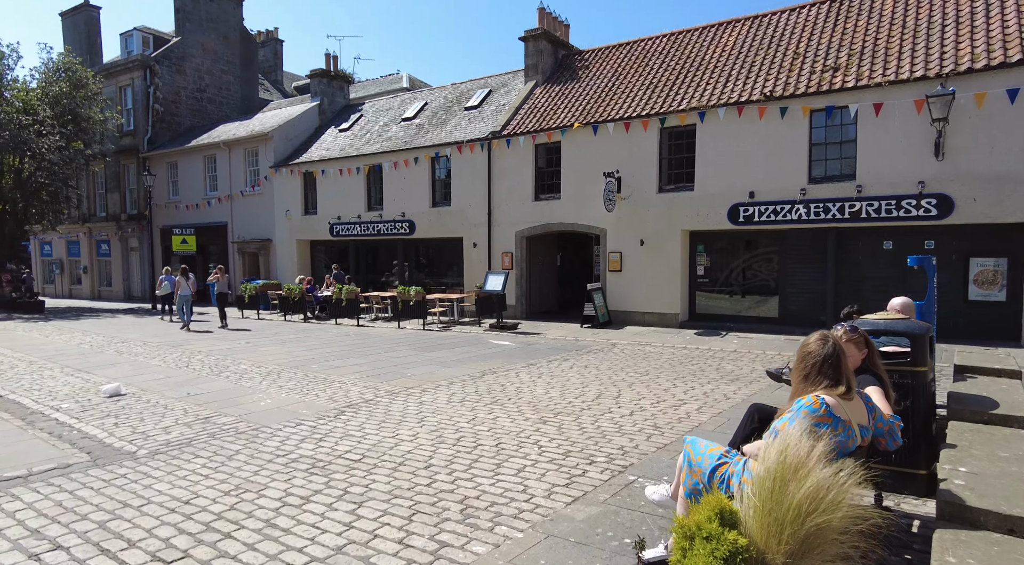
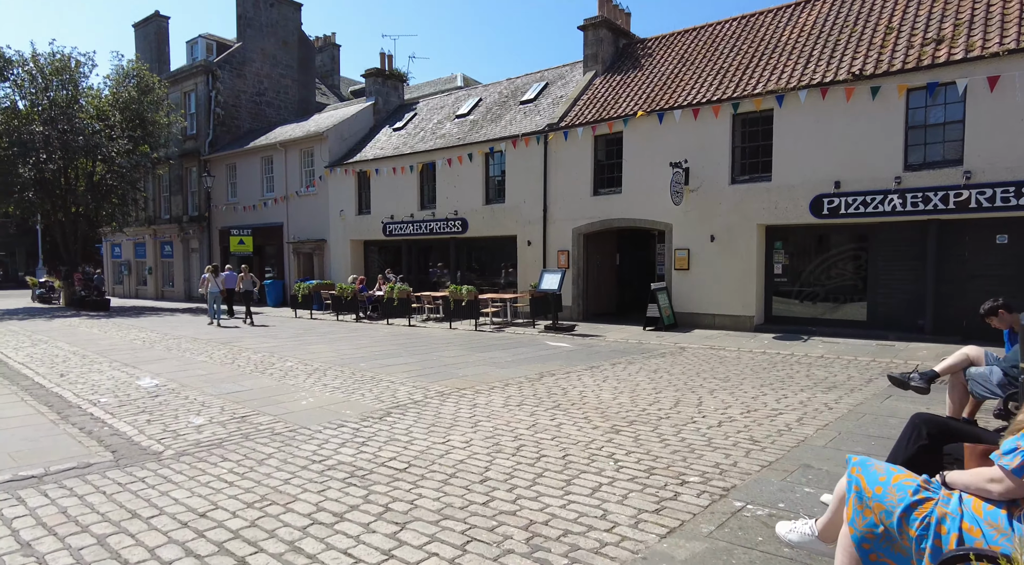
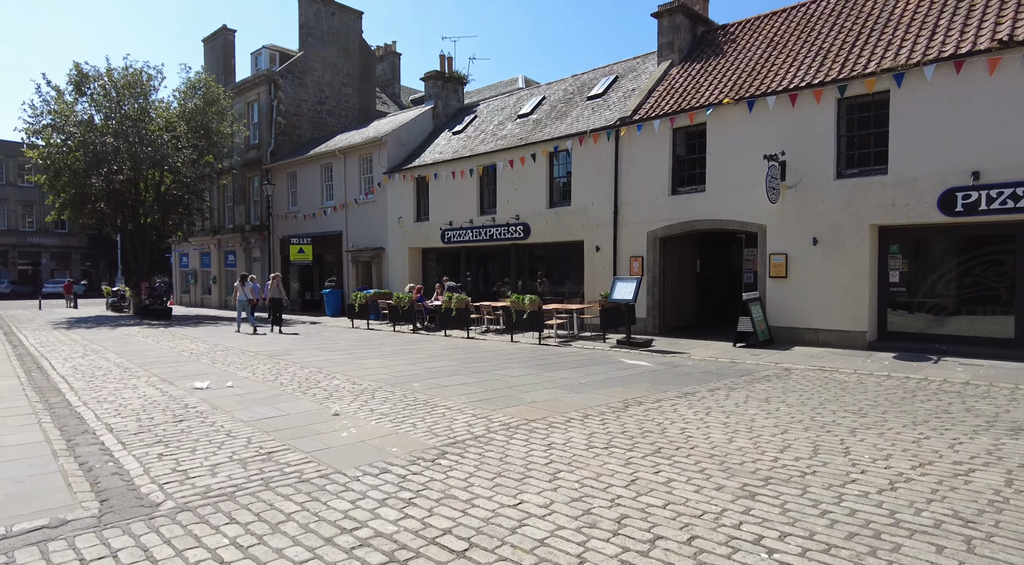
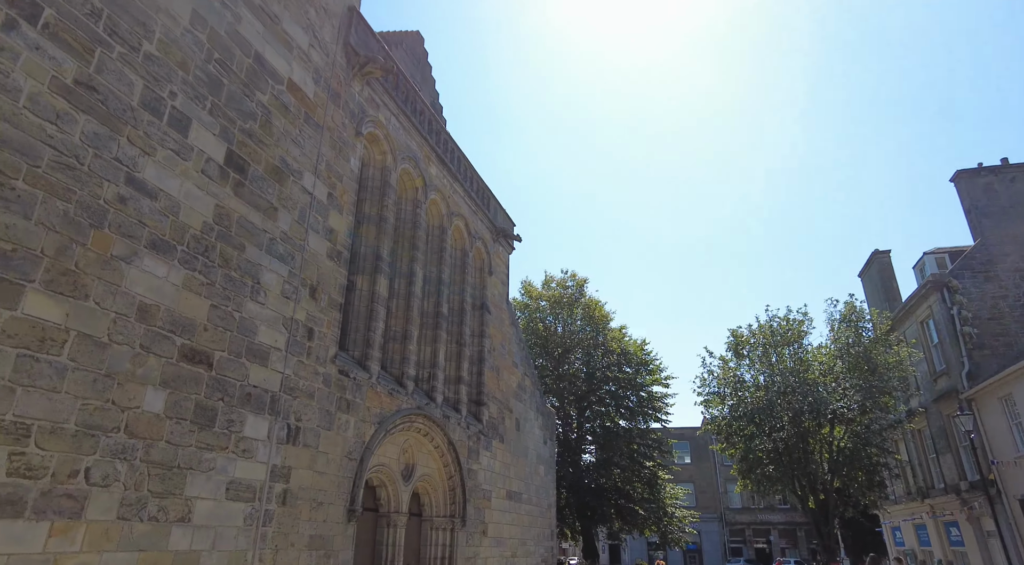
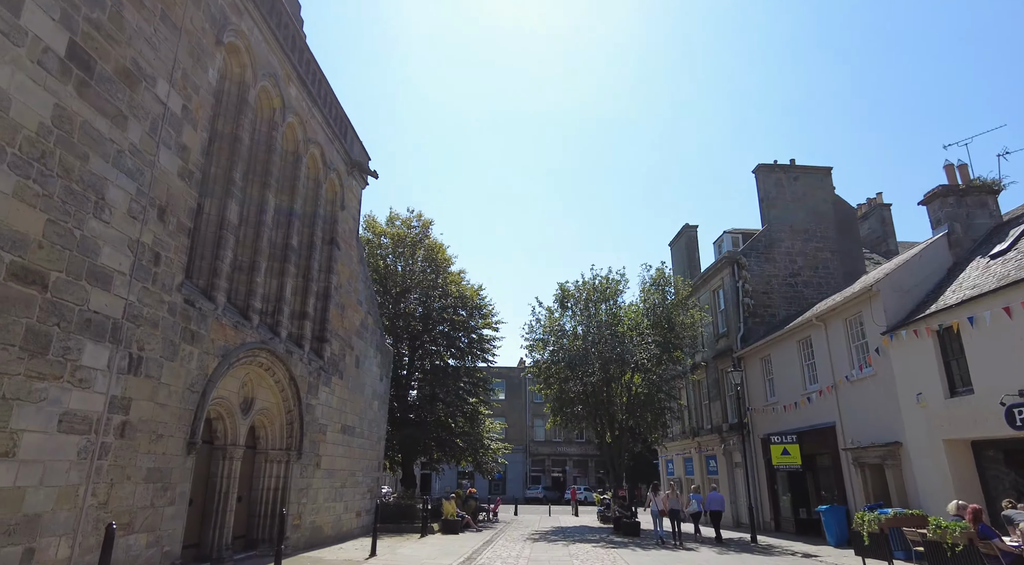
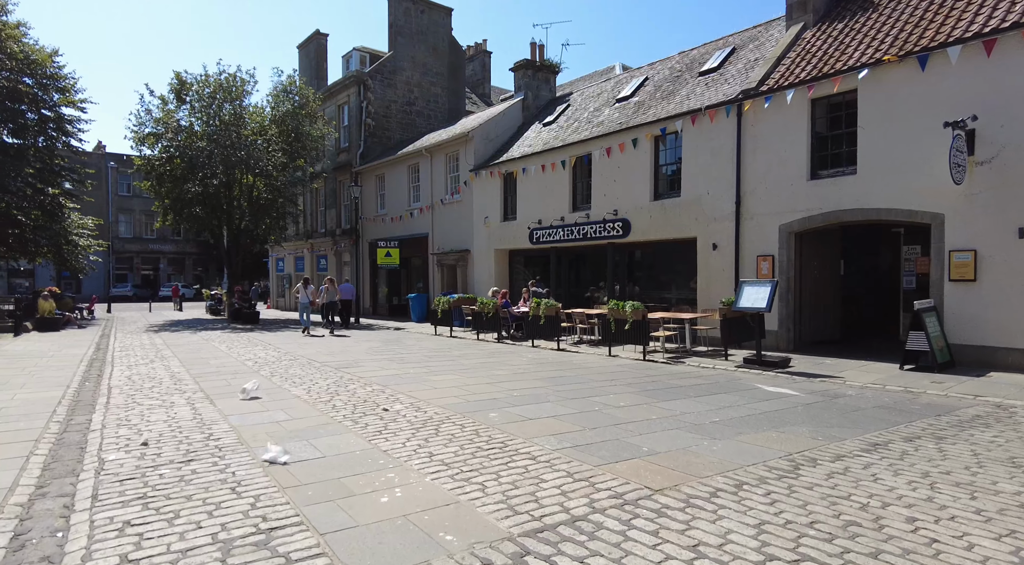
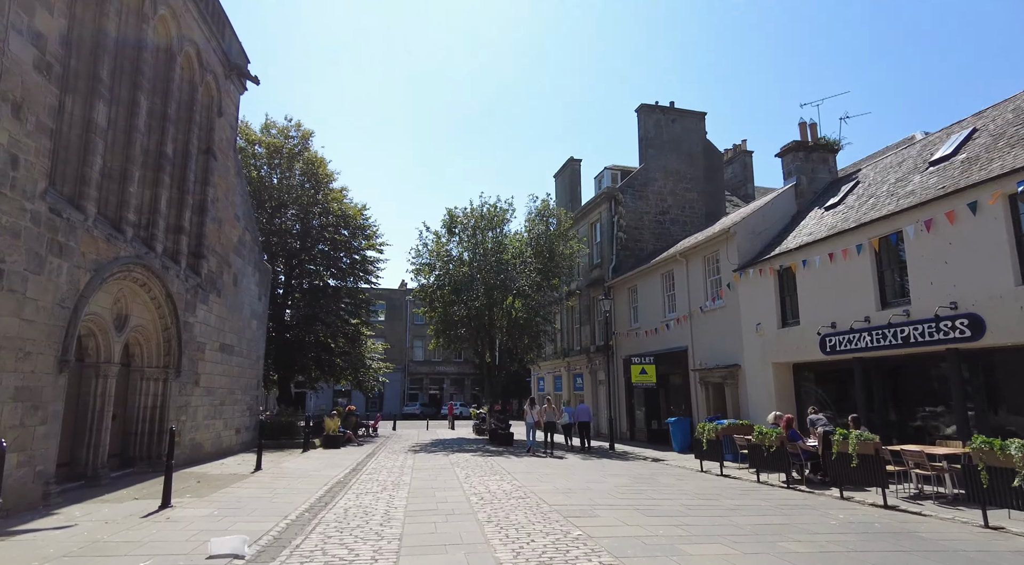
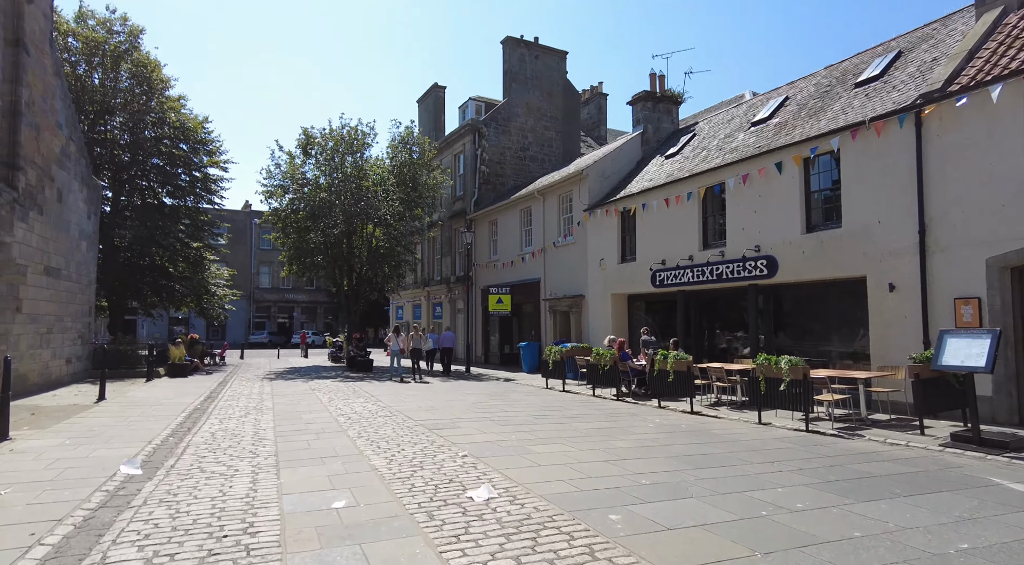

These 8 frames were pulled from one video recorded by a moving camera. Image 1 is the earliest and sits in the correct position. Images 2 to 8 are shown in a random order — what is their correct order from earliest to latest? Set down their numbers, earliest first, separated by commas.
2, 3, 6, 8, 7, 5, 4
